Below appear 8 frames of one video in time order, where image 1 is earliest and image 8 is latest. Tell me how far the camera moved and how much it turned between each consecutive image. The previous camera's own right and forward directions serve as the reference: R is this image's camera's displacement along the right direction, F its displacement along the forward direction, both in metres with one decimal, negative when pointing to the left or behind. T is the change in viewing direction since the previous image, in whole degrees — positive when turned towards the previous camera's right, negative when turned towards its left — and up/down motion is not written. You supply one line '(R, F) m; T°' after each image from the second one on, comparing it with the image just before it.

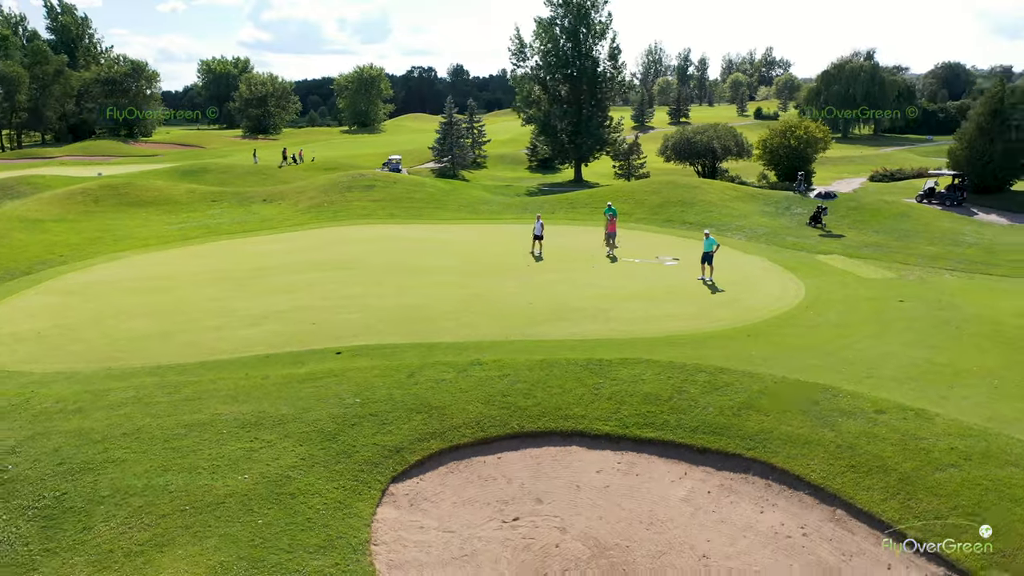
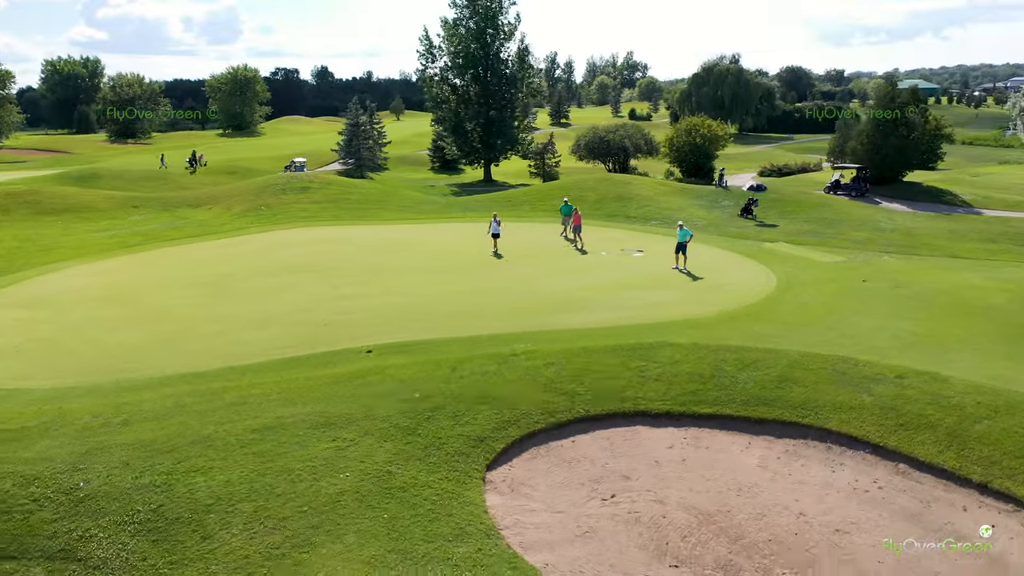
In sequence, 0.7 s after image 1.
(-2.9, -0.1) m; +9°
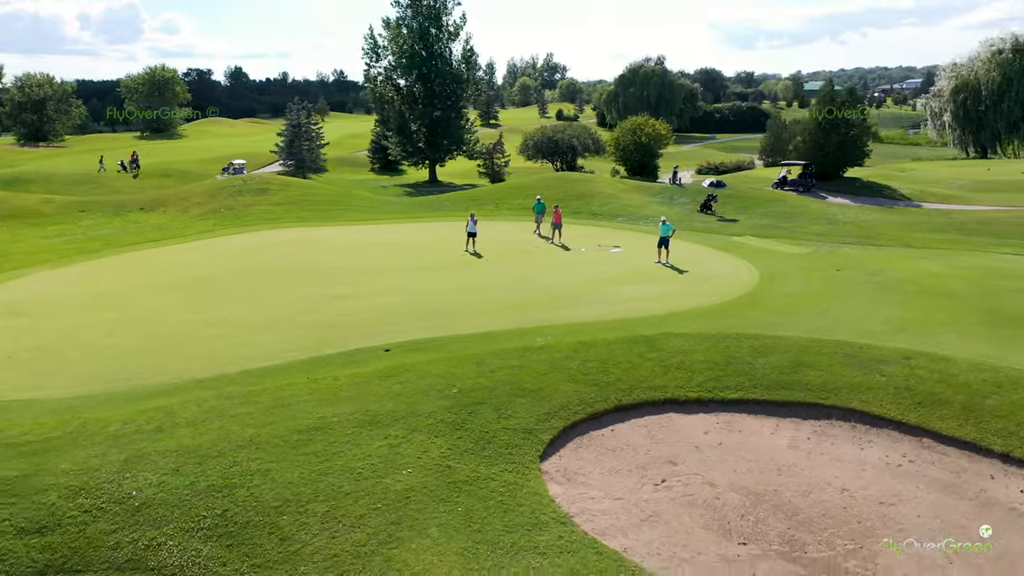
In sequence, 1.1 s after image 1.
(-1.7, 0.0) m; +6°
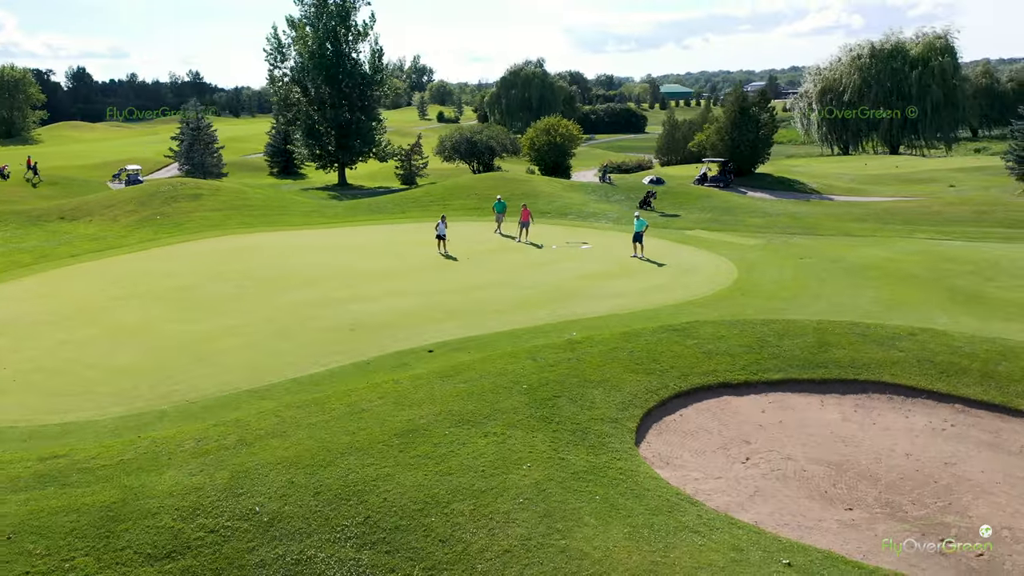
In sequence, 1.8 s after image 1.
(-3.0, +0.1) m; +9°
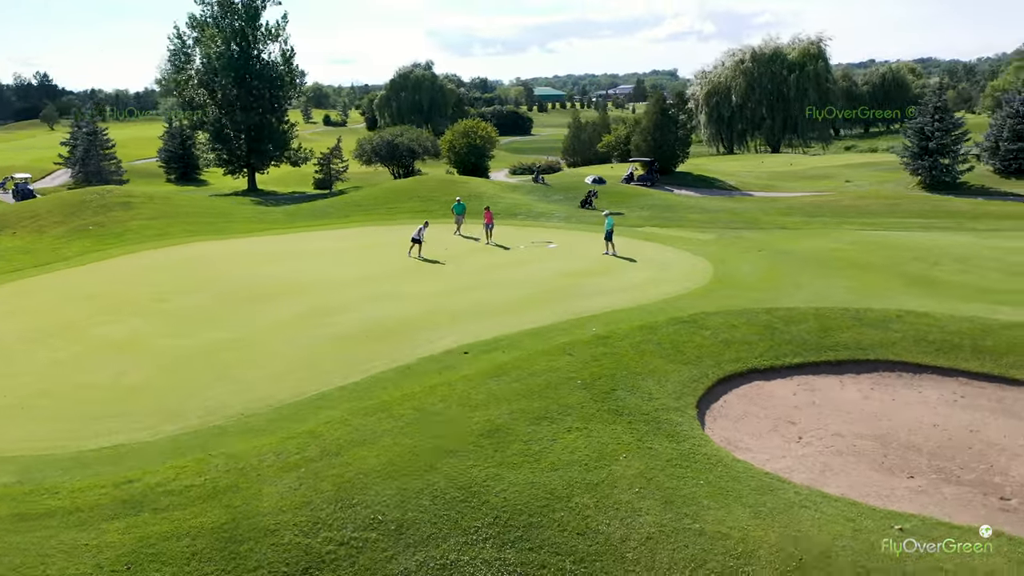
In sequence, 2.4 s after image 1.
(-2.7, +0.1) m; +9°
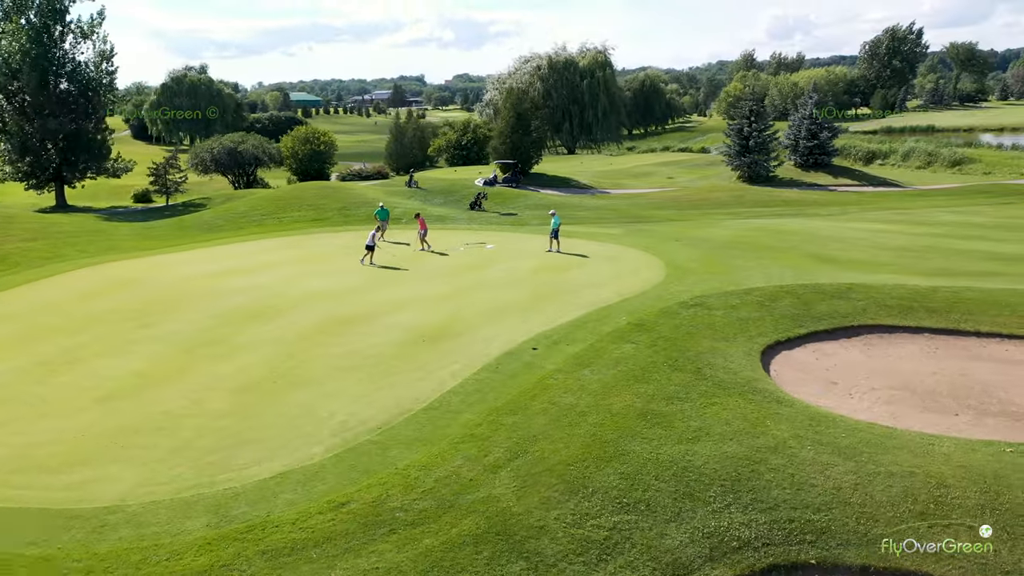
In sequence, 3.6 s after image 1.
(-5.2, +0.3) m; +17°
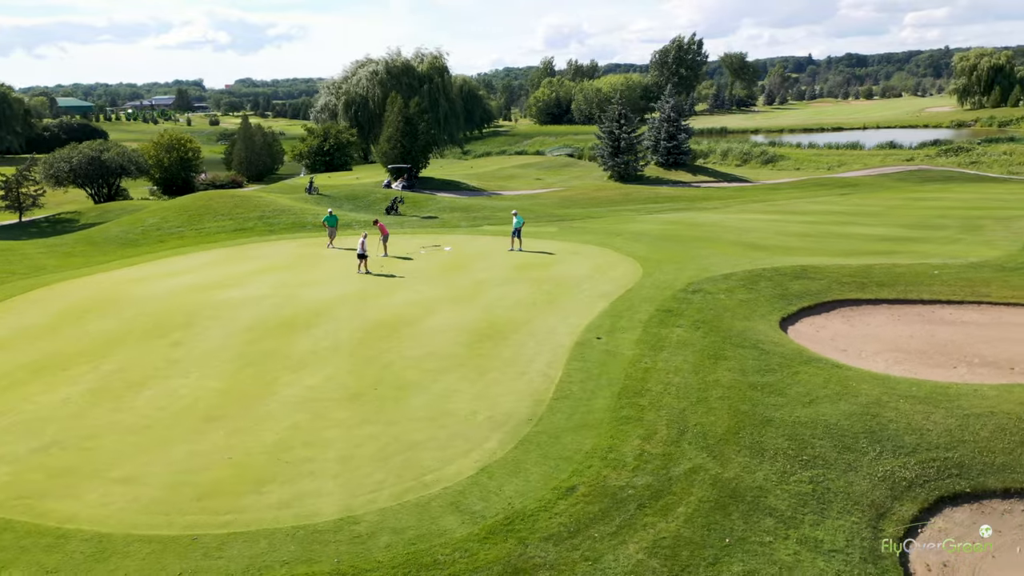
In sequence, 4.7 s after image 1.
(-4.8, +0.1) m; +14°
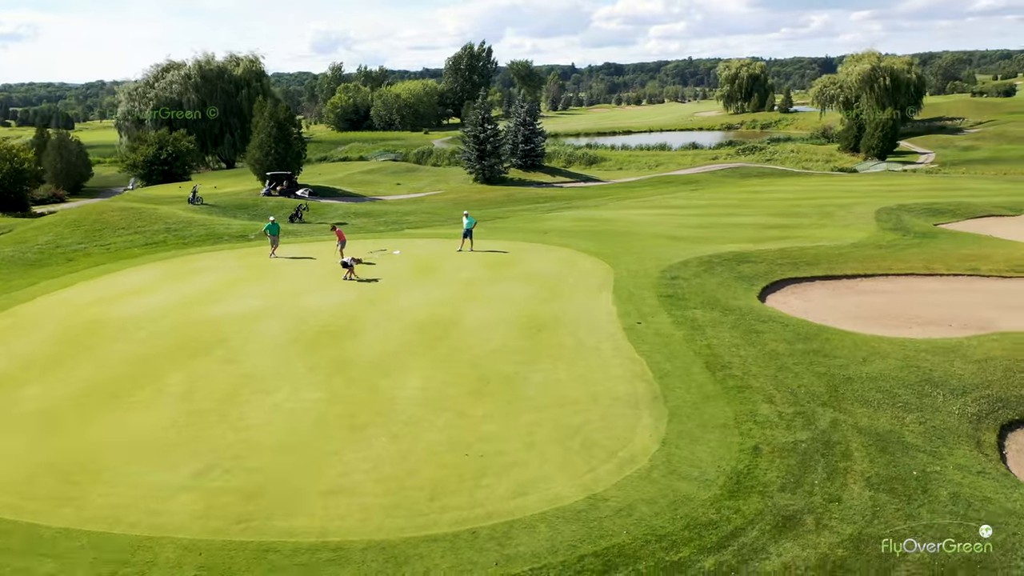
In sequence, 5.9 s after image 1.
(-5.0, +0.1) m; +15°
